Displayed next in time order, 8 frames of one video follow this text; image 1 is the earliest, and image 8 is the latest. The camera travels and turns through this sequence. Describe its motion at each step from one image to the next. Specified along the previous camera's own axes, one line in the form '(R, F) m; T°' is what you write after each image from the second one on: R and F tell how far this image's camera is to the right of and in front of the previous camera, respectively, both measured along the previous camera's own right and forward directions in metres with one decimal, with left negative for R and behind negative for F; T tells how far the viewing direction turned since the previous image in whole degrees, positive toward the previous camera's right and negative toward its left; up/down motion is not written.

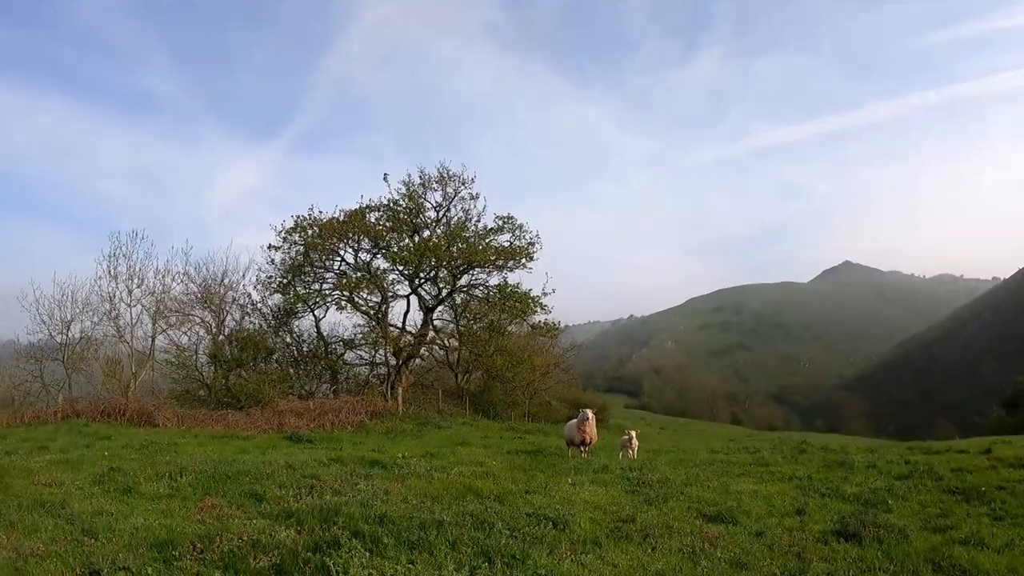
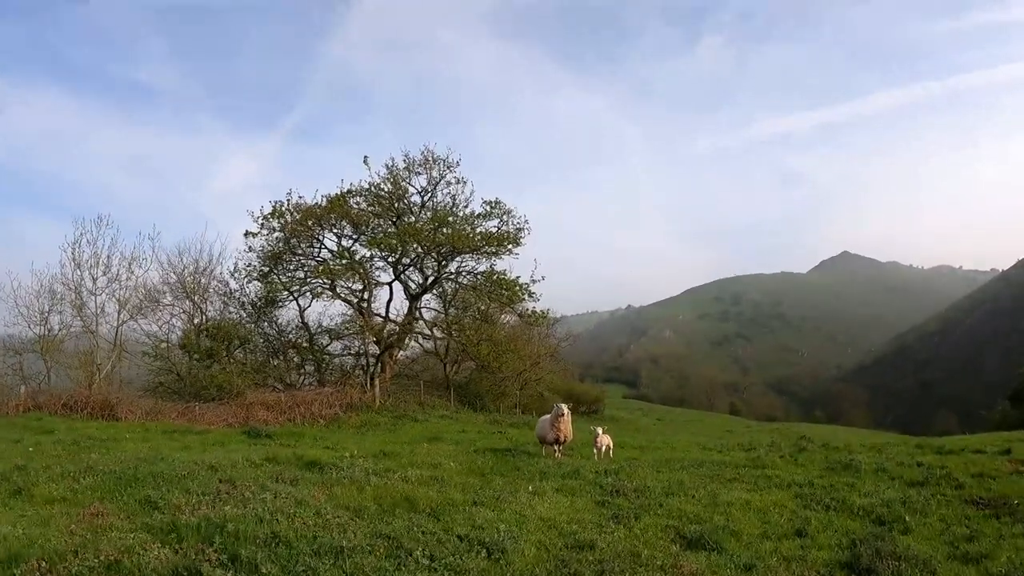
(+0.6, +1.4) m; 0°
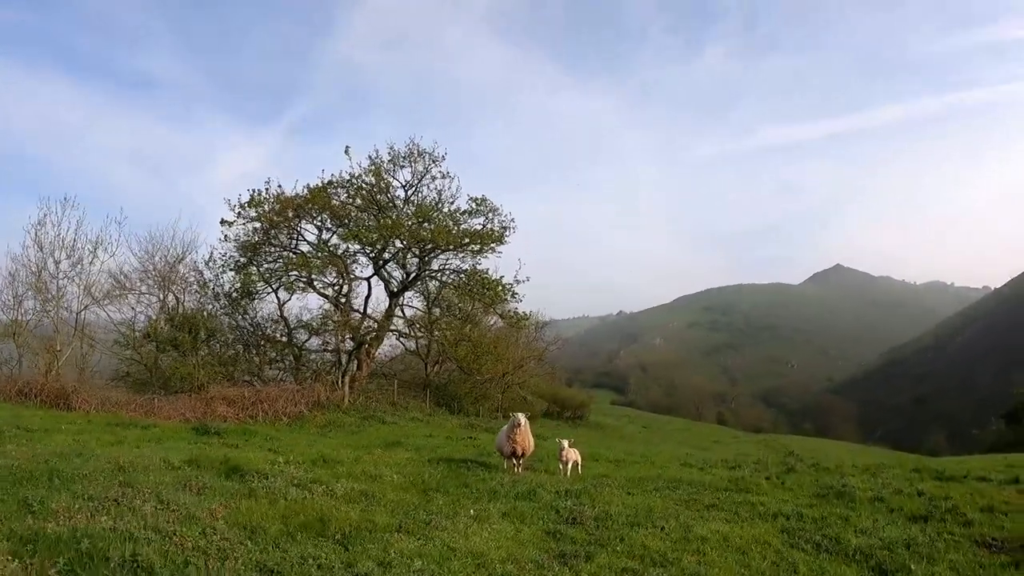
(+0.4, +1.1) m; +1°
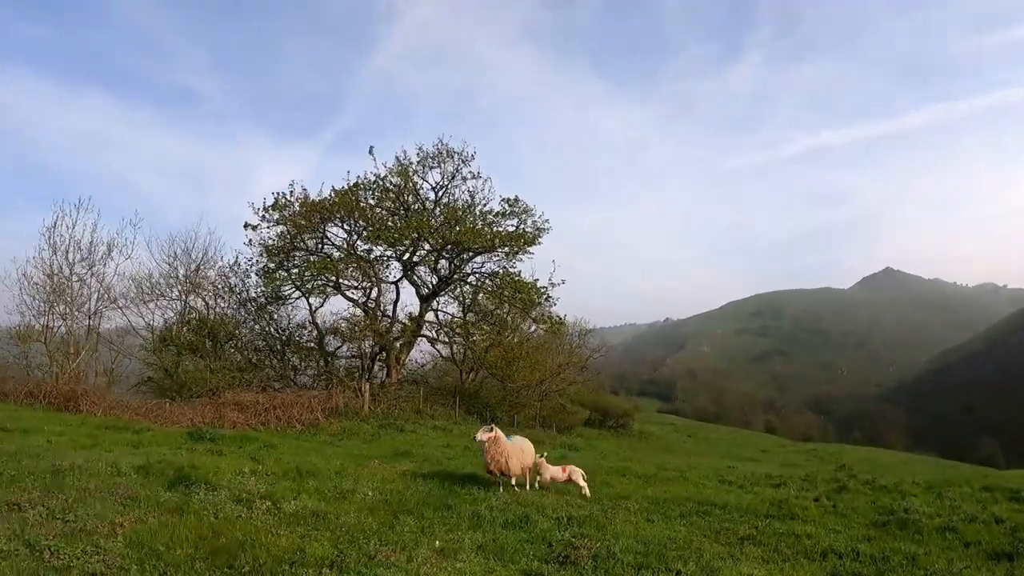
(+0.6, +1.3) m; -4°
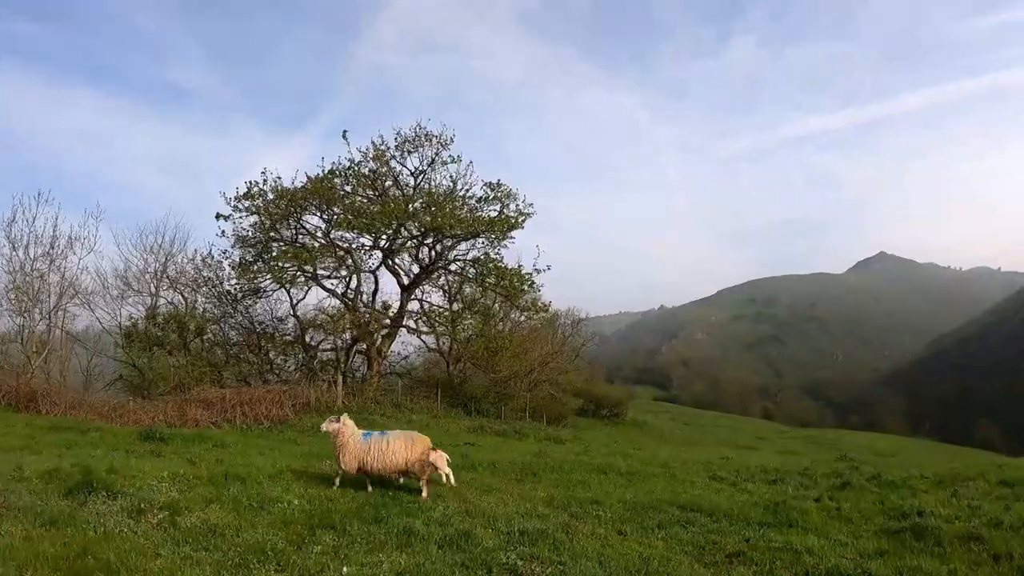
(+0.5, +1.2) m; +1°
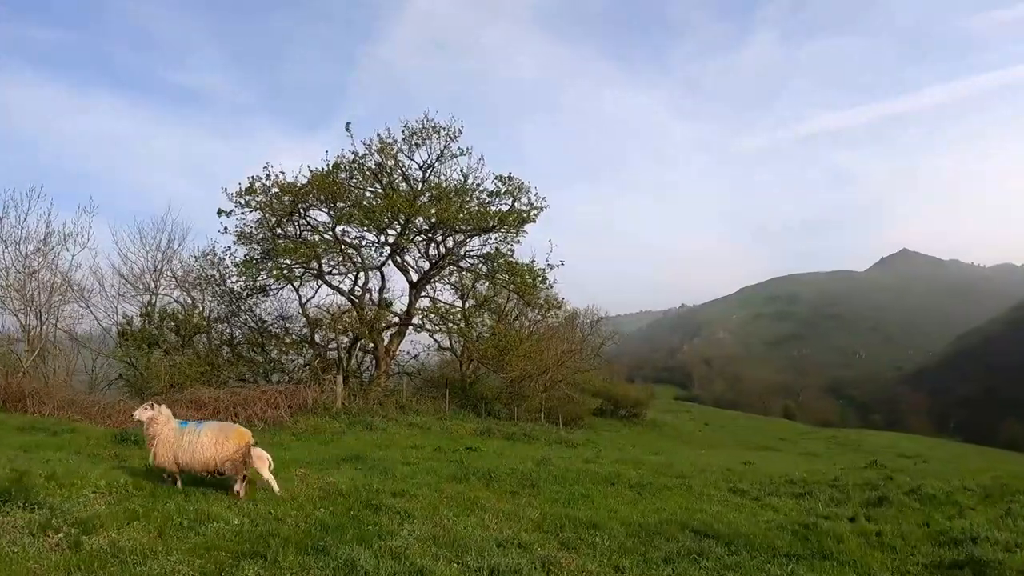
(+0.4, +1.1) m; -2°
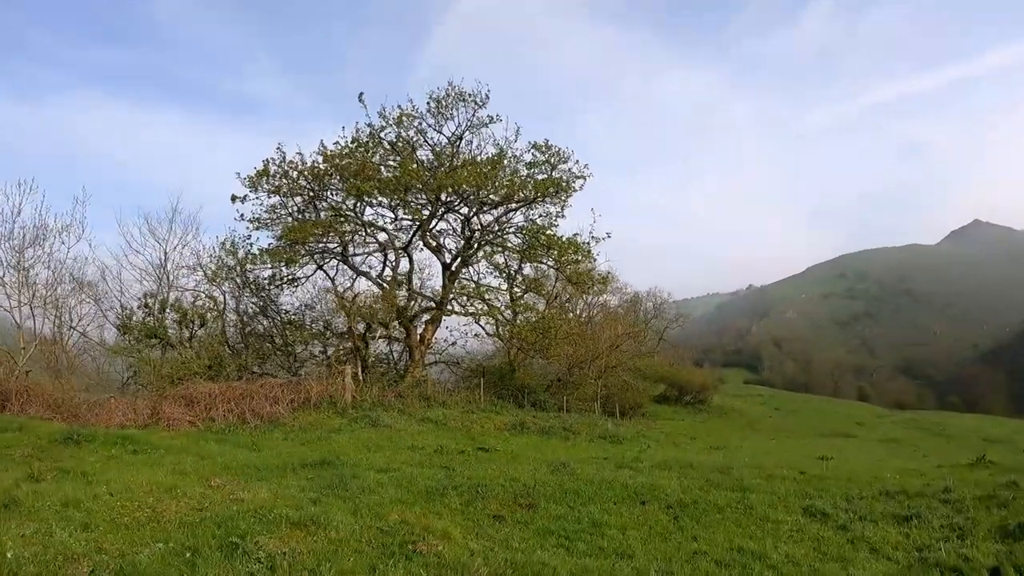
(+0.9, +2.8) m; -5°
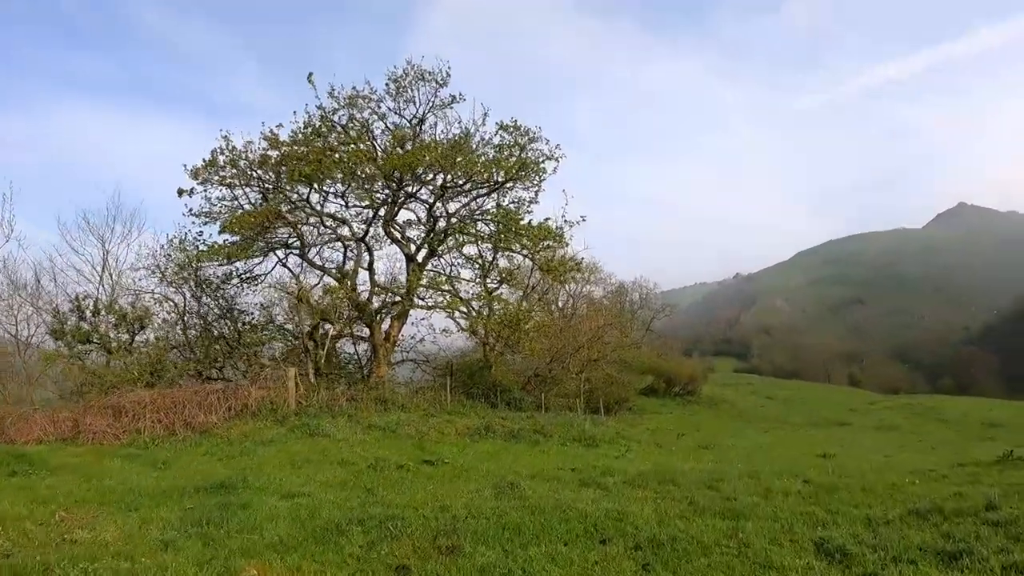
(+0.7, +1.9) m; +1°
